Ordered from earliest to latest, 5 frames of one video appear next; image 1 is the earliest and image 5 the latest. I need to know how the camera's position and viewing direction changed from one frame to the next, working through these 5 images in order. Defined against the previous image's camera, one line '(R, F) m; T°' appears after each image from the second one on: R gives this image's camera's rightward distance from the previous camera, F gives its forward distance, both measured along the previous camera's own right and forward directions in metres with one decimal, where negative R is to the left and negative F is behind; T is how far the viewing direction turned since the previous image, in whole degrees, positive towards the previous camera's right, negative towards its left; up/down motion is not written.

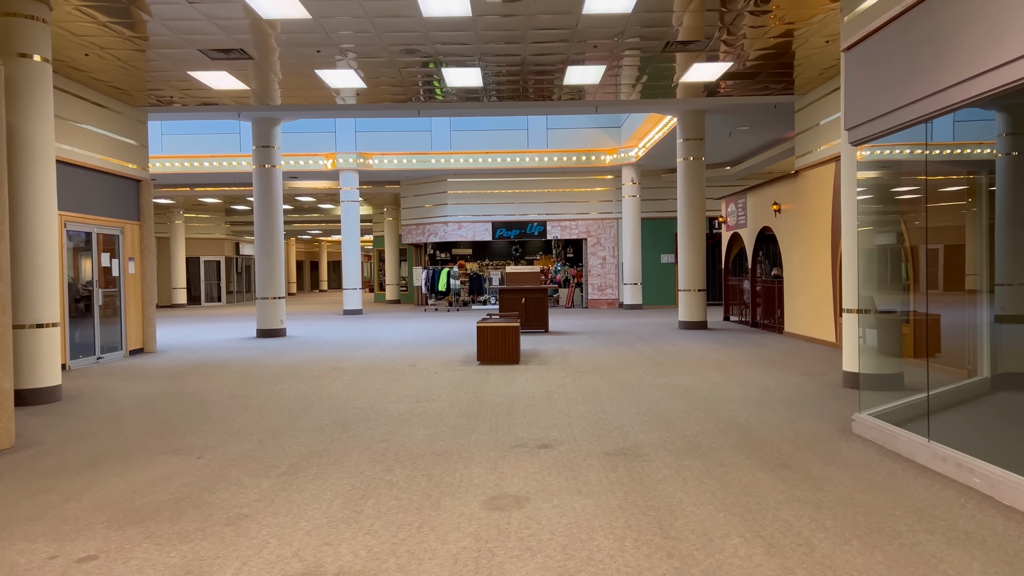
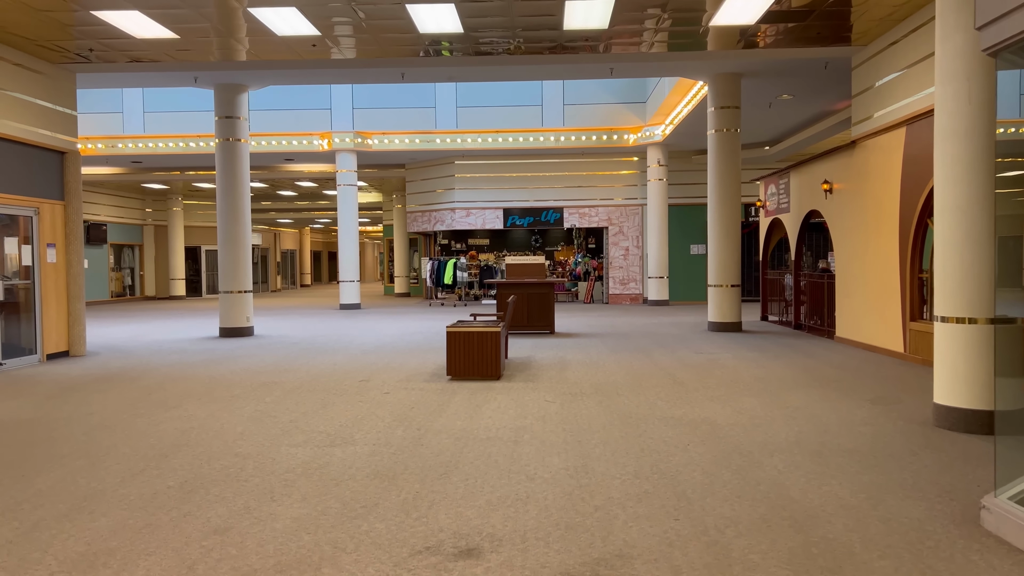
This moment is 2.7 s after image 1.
(+0.5, +2.1) m; -2°
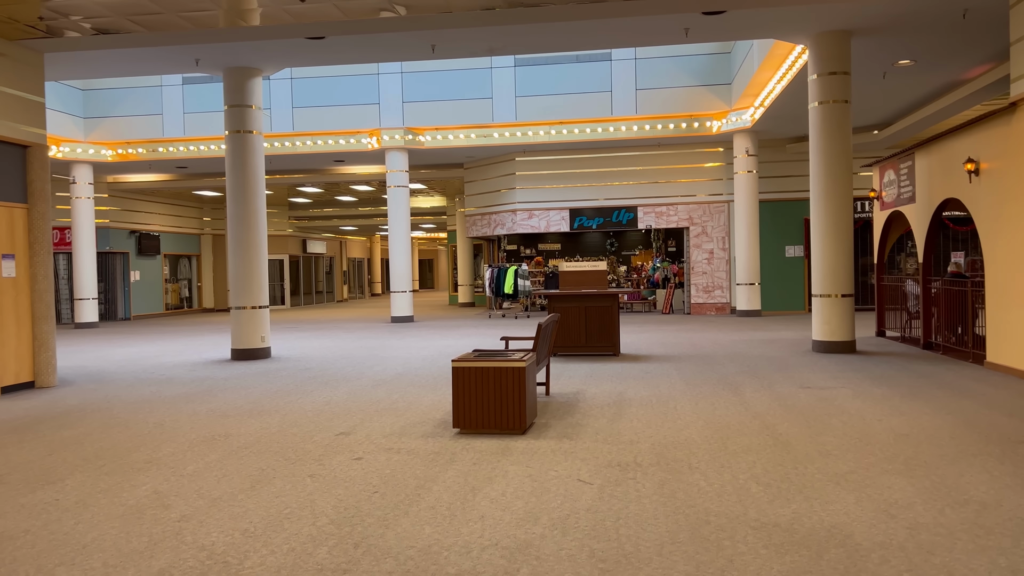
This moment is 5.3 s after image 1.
(+0.4, +2.1) m; -6°
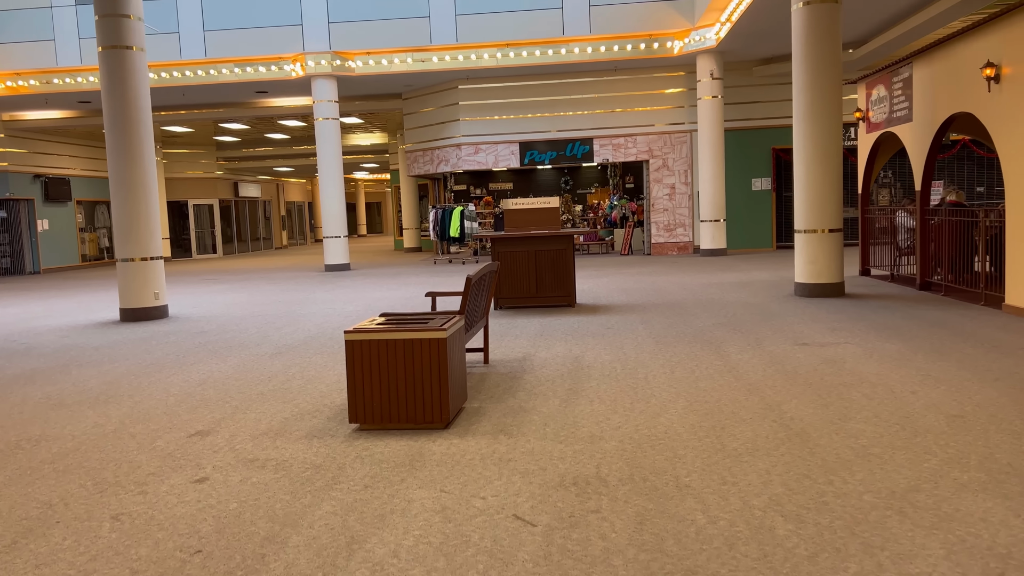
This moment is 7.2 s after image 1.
(+0.2, +1.5) m; +3°
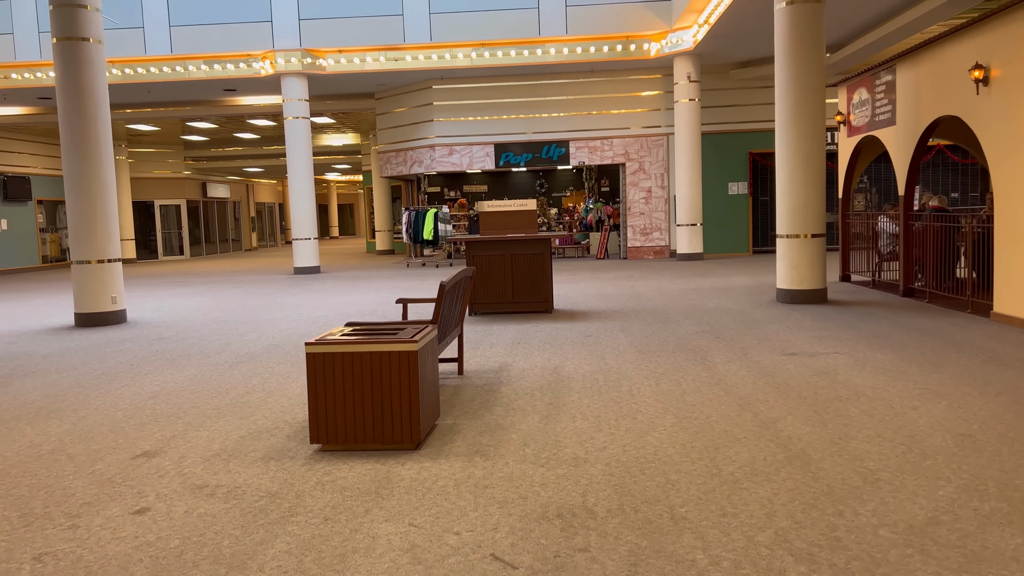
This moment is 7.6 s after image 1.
(0.0, +0.3) m; +2°
